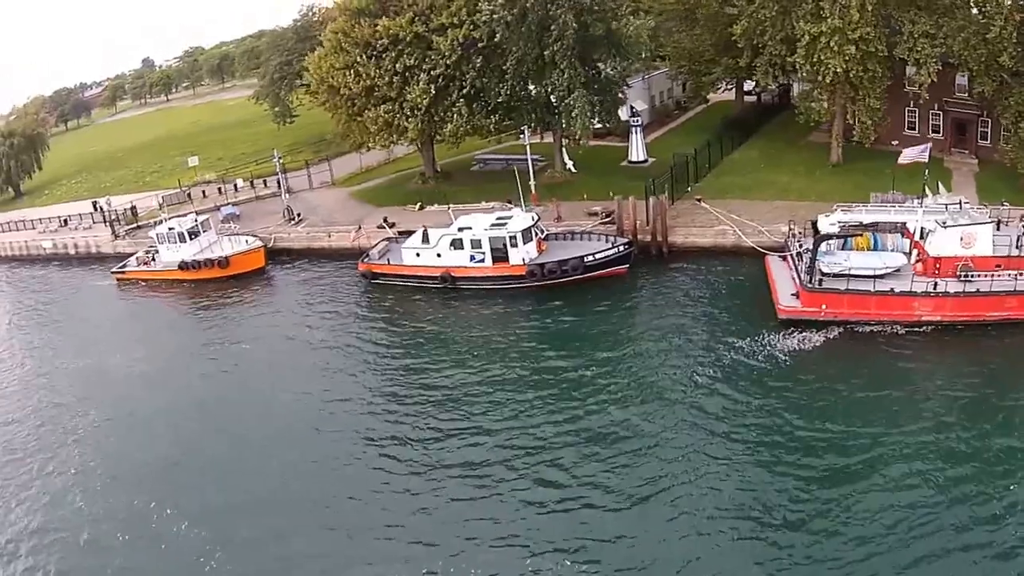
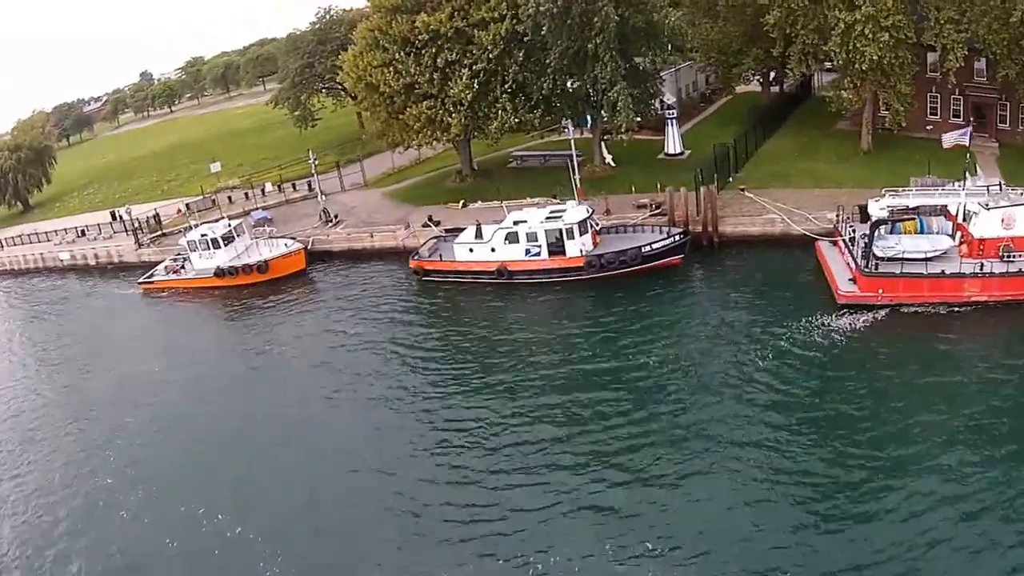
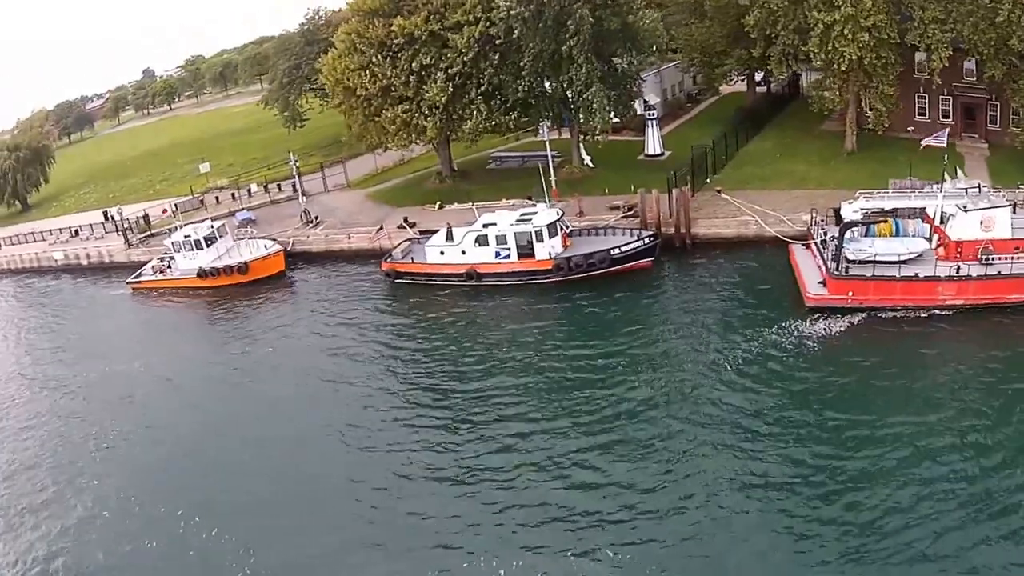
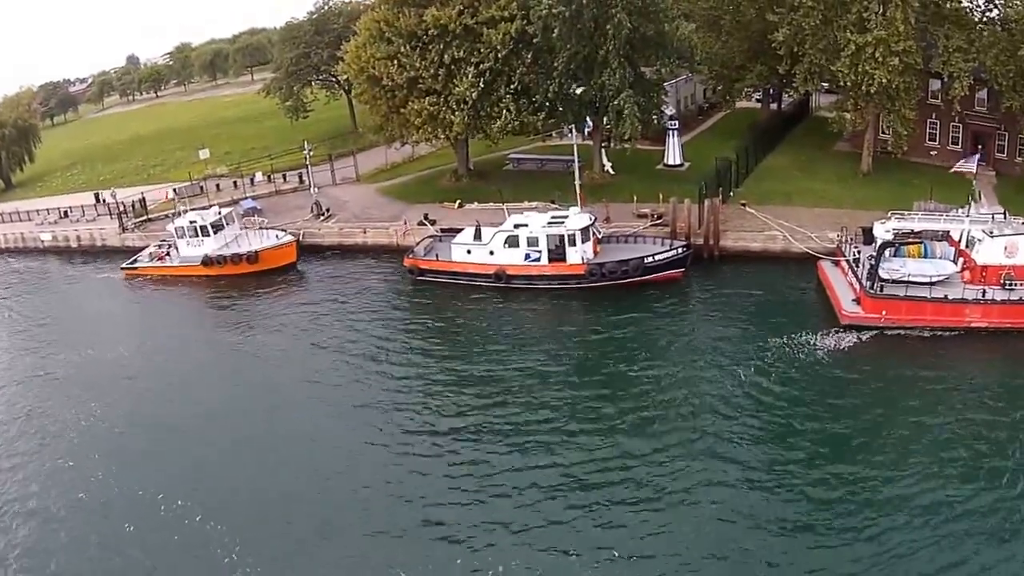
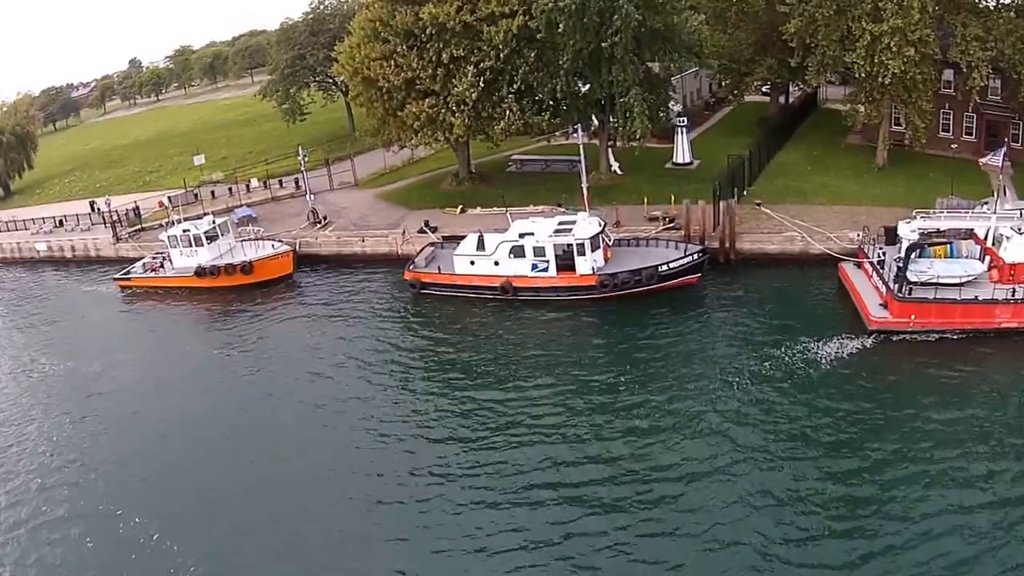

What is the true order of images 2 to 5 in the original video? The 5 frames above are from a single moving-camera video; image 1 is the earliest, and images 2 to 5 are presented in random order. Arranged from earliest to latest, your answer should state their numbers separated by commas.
3, 2, 4, 5
